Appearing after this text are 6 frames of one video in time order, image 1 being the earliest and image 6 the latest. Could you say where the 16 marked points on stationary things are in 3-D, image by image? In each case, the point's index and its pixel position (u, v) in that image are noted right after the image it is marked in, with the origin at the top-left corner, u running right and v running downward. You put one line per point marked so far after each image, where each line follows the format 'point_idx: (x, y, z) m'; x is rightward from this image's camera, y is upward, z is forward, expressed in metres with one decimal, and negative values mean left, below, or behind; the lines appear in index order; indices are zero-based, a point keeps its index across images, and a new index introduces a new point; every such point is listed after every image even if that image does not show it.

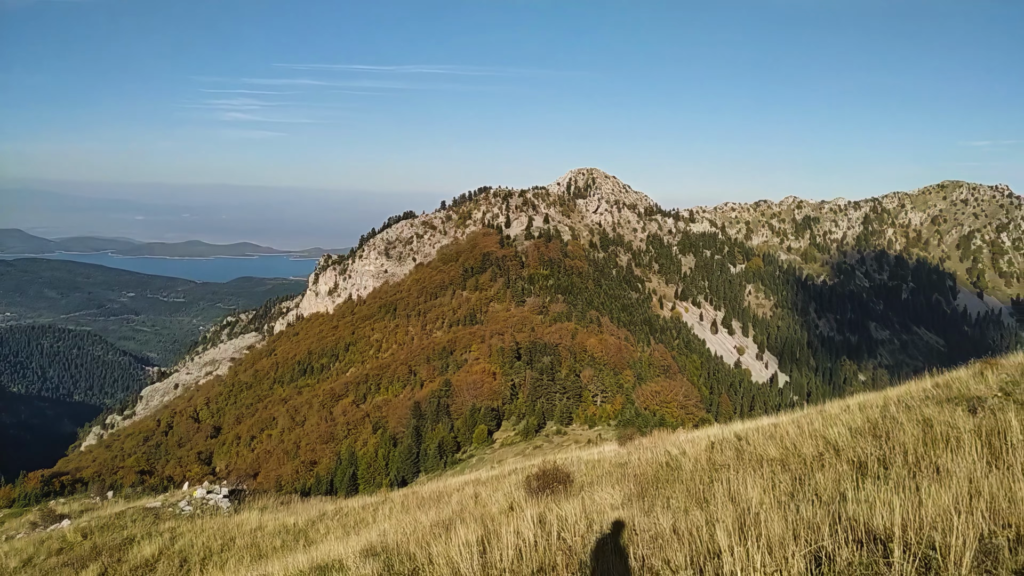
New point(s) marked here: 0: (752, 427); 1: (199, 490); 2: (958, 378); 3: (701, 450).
0: (+6.5, -3.9, +12.8) m
1: (-11.5, -7.3, +16.7) m
2: (+13.0, -2.6, +13.7) m
3: (+4.5, -3.9, +11.1) m
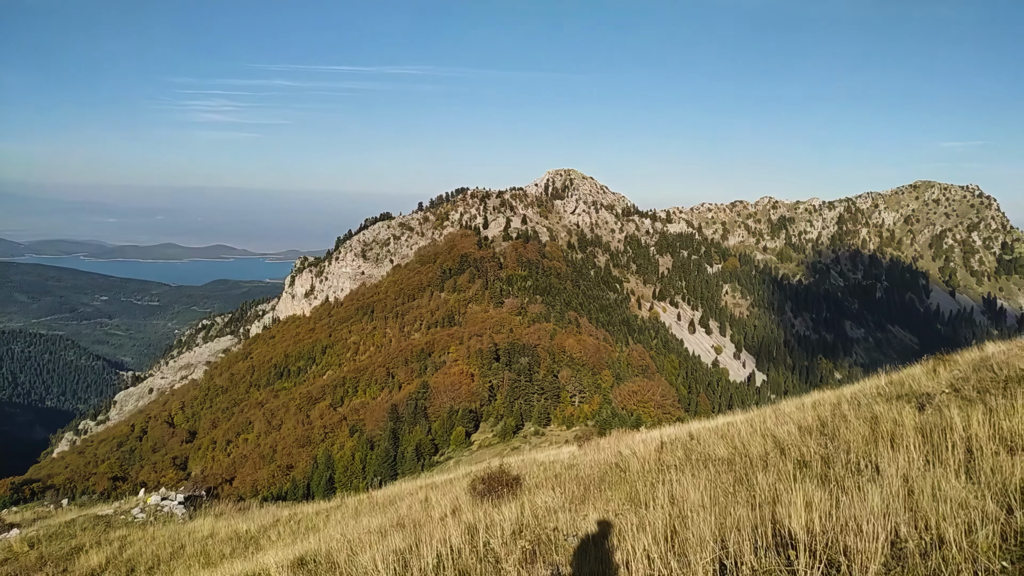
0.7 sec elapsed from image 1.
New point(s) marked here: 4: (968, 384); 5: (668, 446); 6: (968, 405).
0: (+5.3, -3.9, +12.8) m
1: (-12.8, -7.4, +16.3) m
2: (+11.8, -2.6, +13.8) m
3: (+3.3, -3.9, +11.1) m
4: (+12.0, -2.5, +12.2) m
5: (+3.8, -4.0, +11.6) m
6: (+10.6, -2.6, +10.6) m
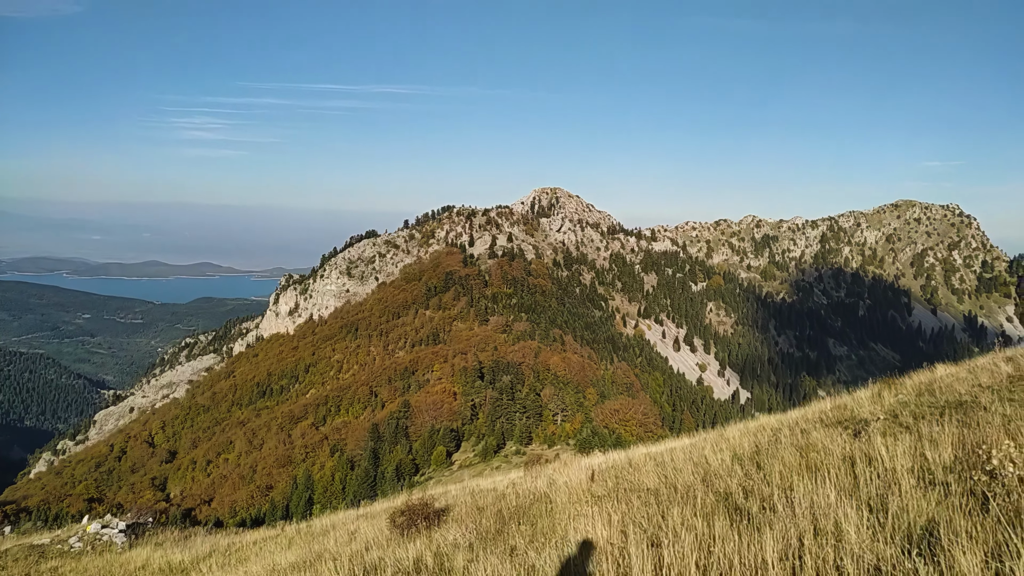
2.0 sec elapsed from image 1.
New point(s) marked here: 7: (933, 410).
0: (+3.7, -4.6, +12.7) m
1: (-14.4, -8.2, +16.1) m
2: (+10.2, -3.4, +13.7) m
3: (+1.7, -4.6, +11.0) m
4: (+10.4, -3.2, +12.2) m
5: (+2.1, -4.6, +11.5) m
6: (+8.9, -3.2, +10.5) m
7: (+10.5, -3.0, +11.6) m
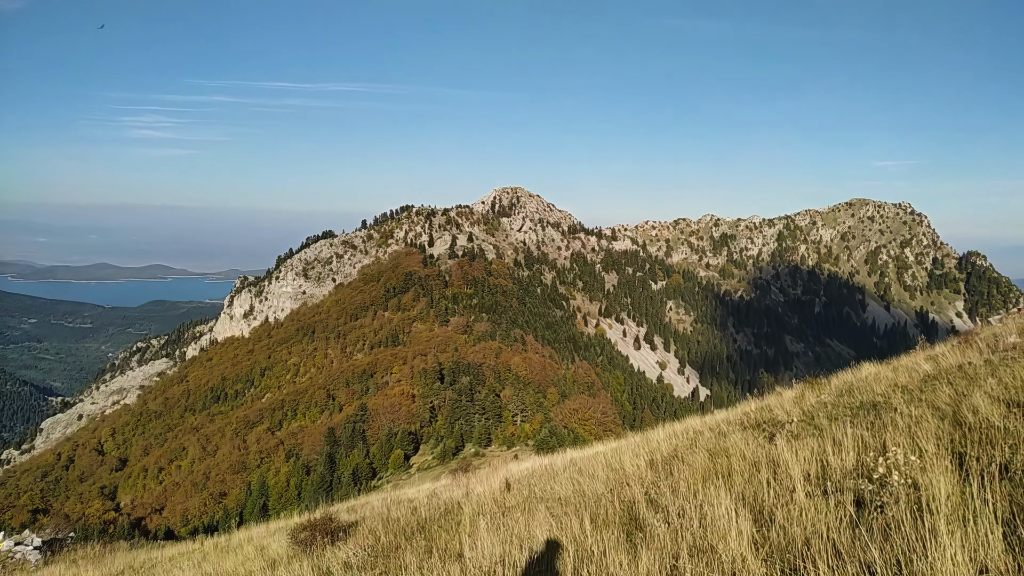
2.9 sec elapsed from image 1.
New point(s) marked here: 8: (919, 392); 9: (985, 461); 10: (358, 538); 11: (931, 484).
0: (+1.5, -4.8, +12.7) m
1: (-16.7, -8.5, +15.3) m
2: (+8.0, -3.5, +14.0) m
3: (-0.3, -4.8, +10.9) m
4: (+8.3, -3.3, +12.5) m
5: (+0.1, -4.8, +11.4) m
6: (+6.9, -3.3, +10.8) m
7: (+8.5, -3.1, +11.9) m
8: (+10.3, -2.7, +12.0) m
9: (+8.1, -2.9, +7.8) m
10: (-3.0, -5.0, +9.4) m
11: (+6.5, -2.9, +7.0) m
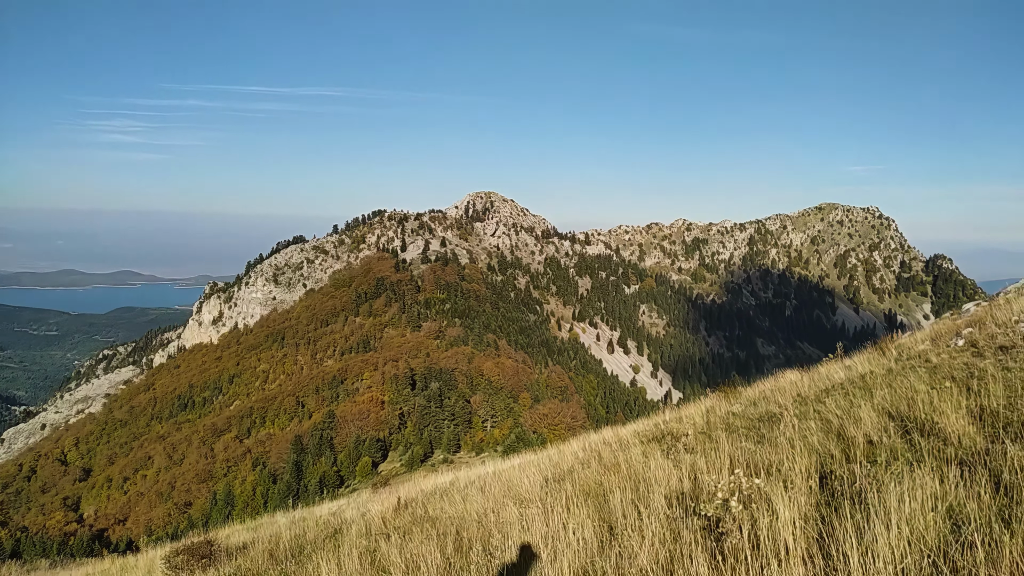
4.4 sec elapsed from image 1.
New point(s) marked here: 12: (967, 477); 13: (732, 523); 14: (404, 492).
0: (-0.9, -5.2, +12.6) m
1: (-19.1, -9.0, +15.1) m
2: (+5.5, -3.8, +14.0) m
3: (-2.8, -5.2, +10.8) m
4: (+5.8, -3.7, +12.4) m
5: (-2.4, -5.2, +11.3) m
6: (+4.5, -3.7, +10.7) m
7: (+6.0, -3.5, +11.9) m
8: (+7.9, -3.0, +12.0) m
9: (+5.6, -3.2, +7.7) m
10: (-5.5, -5.4, +9.2) m
11: (+4.0, -3.3, +6.9) m
12: (+7.0, -2.9, +7.0) m
13: (+3.2, -3.6, +7.0) m
14: (-2.8, -5.6, +12.7) m
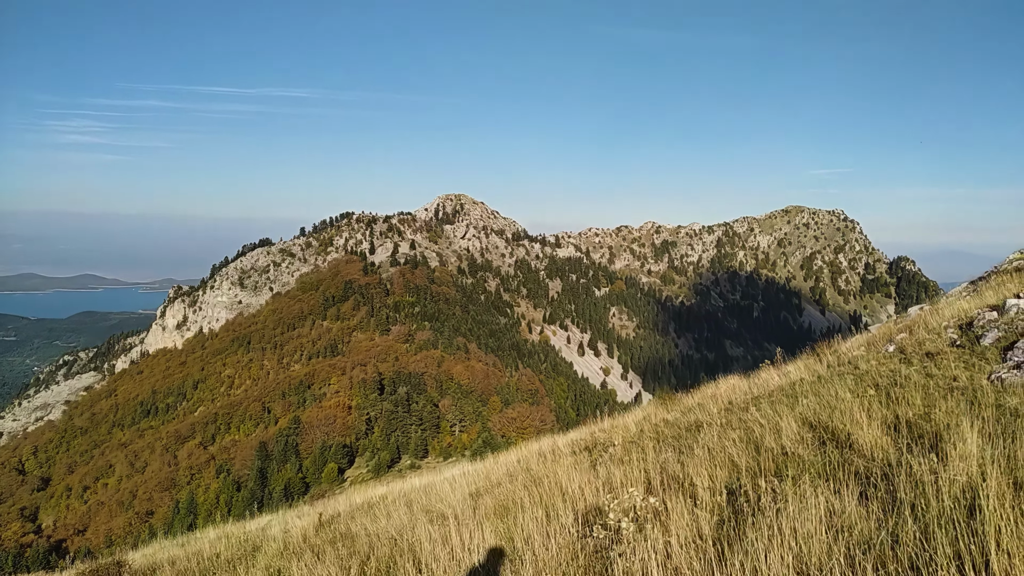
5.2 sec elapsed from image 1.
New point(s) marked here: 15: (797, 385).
0: (-2.8, -5.5, +12.5) m
1: (-21.0, -9.3, +14.5) m
2: (+3.6, -4.1, +14.1) m
3: (-4.6, -5.5, +10.7) m
4: (+3.9, -4.0, +12.6) m
5: (-4.2, -5.5, +11.2) m
6: (+2.7, -4.0, +10.8) m
7: (+4.2, -3.8, +12.0) m
8: (+6.0, -3.3, +12.2) m
9: (+4.0, -3.6, +7.9) m
10: (-7.2, -5.8, +9.0) m
11: (+2.3, -3.6, +7.0) m
12: (+5.4, -3.2, +7.2) m
13: (+1.6, -3.9, +7.0) m
14: (-4.6, -5.9, +12.6) m
15: (+8.4, -2.8, +13.6) m
